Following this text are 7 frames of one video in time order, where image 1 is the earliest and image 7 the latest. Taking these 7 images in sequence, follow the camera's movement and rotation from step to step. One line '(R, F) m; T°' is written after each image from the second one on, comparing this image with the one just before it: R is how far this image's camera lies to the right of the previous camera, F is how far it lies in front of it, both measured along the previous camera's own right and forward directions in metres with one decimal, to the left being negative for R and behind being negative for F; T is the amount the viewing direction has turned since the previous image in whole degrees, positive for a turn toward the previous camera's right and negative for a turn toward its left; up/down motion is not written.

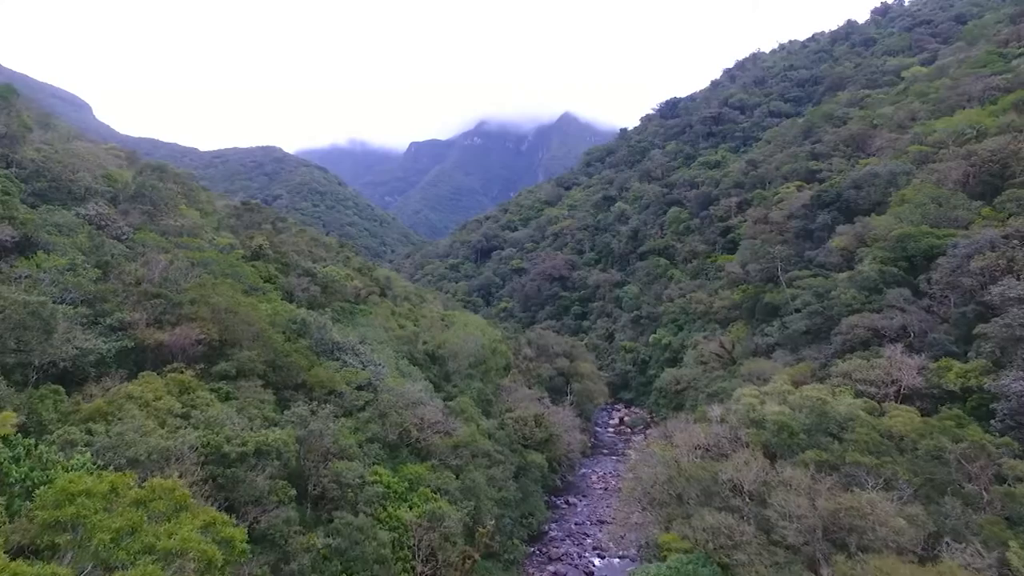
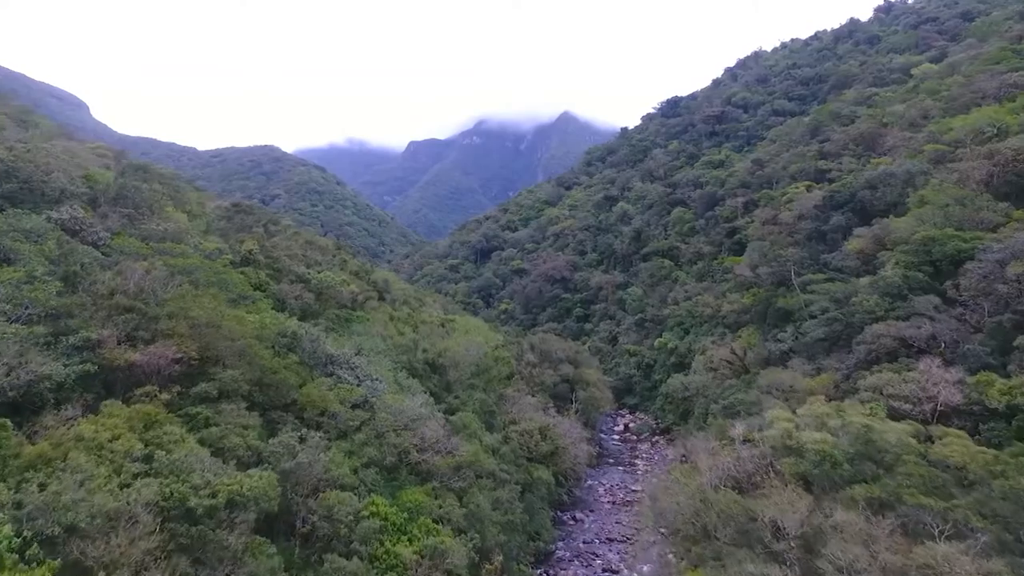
(-0.2, +1.1) m; 0°
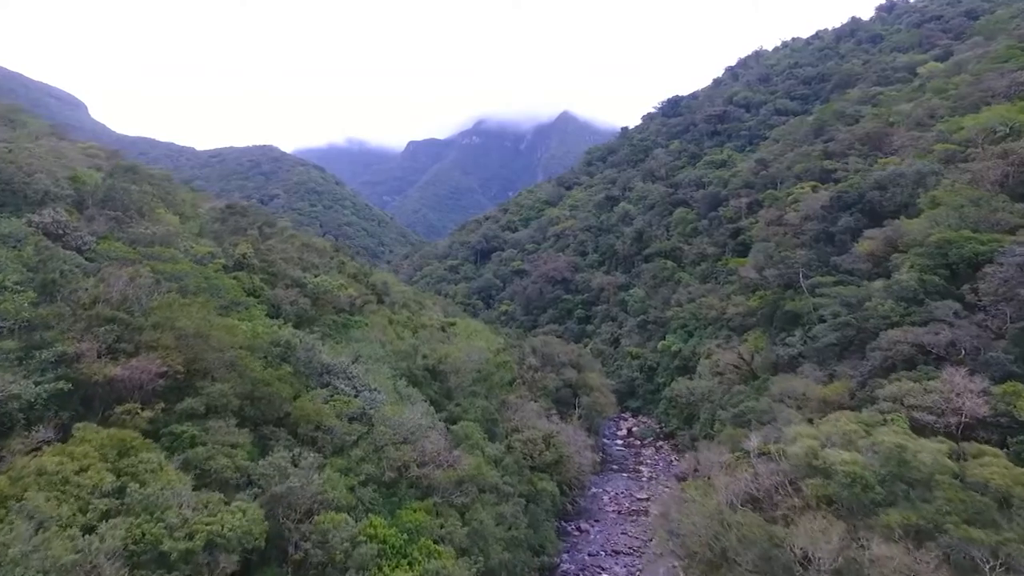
(-0.1, +0.6) m; 0°
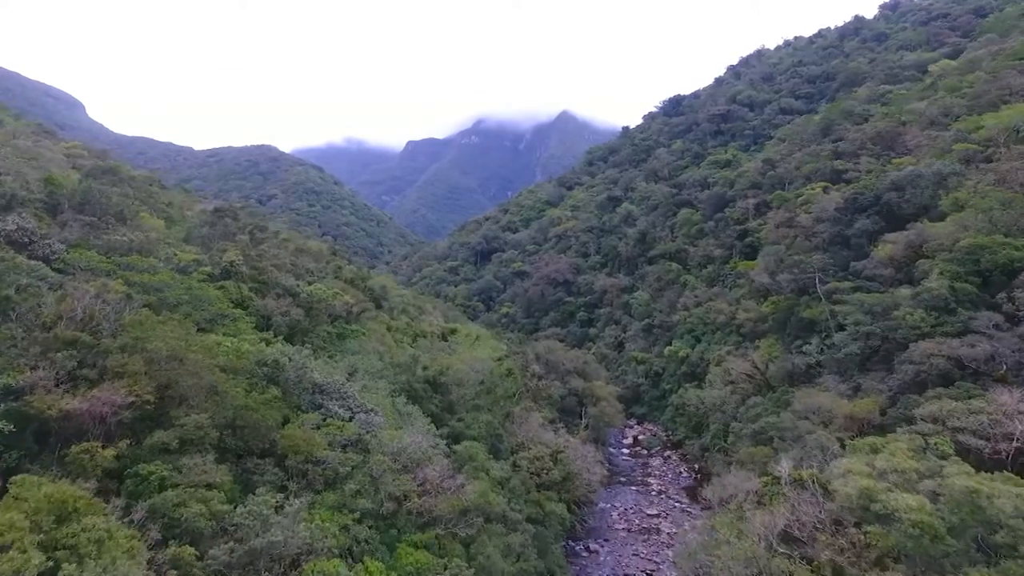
(-0.2, +1.1) m; 0°
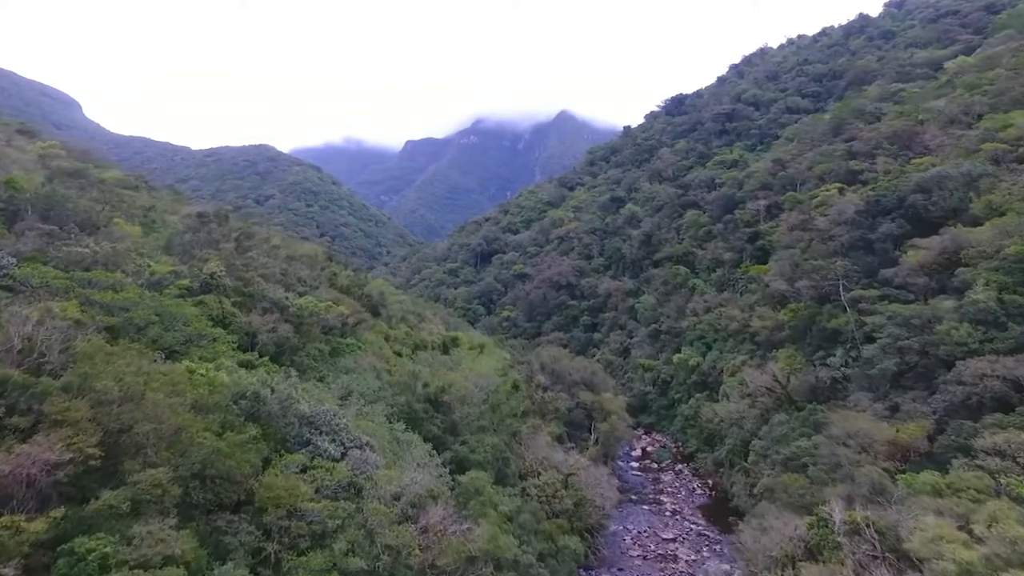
(-0.3, +1.5) m; 0°
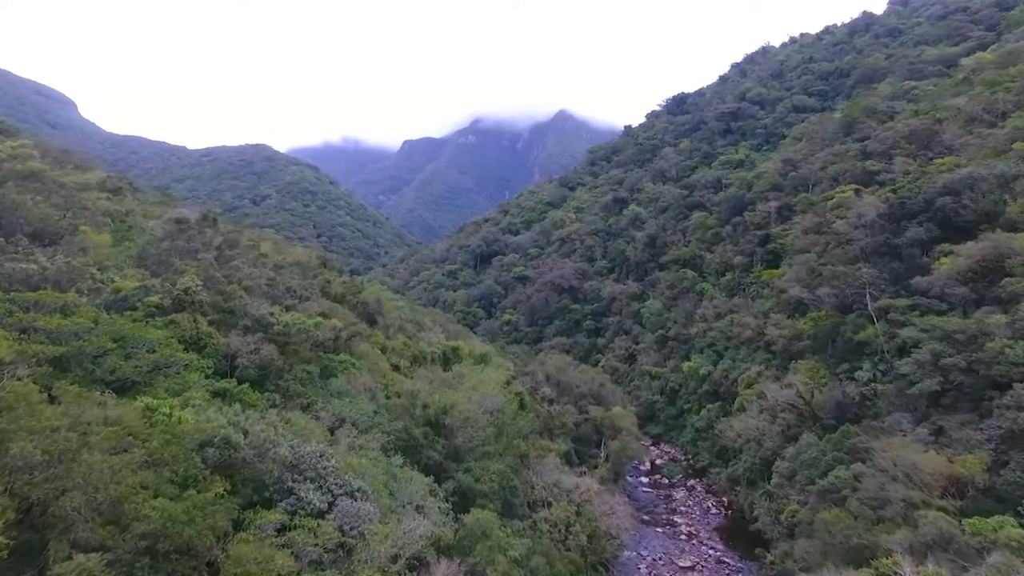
(-0.3, +1.6) m; 0°
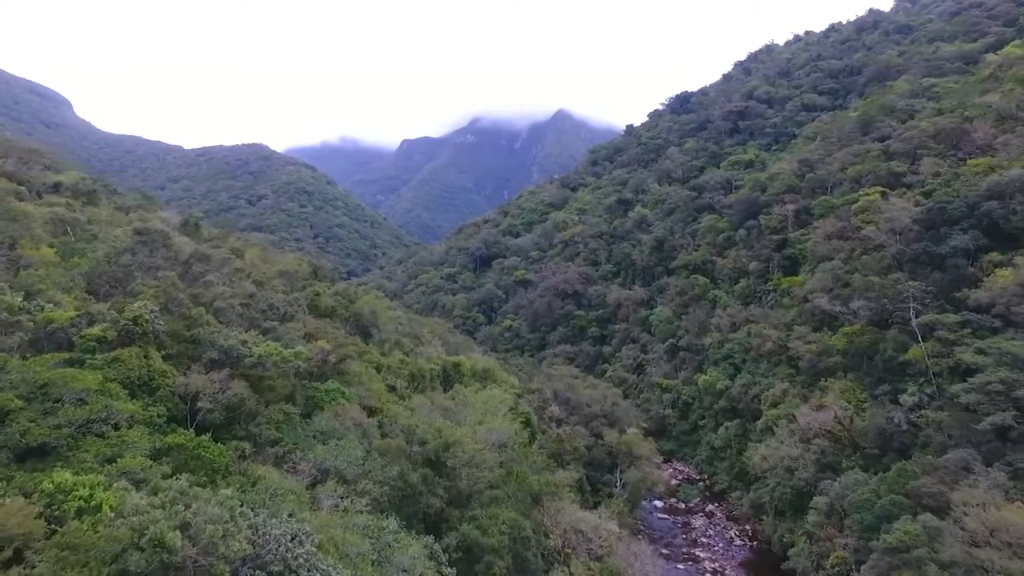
(-0.4, +2.2) m; 0°
